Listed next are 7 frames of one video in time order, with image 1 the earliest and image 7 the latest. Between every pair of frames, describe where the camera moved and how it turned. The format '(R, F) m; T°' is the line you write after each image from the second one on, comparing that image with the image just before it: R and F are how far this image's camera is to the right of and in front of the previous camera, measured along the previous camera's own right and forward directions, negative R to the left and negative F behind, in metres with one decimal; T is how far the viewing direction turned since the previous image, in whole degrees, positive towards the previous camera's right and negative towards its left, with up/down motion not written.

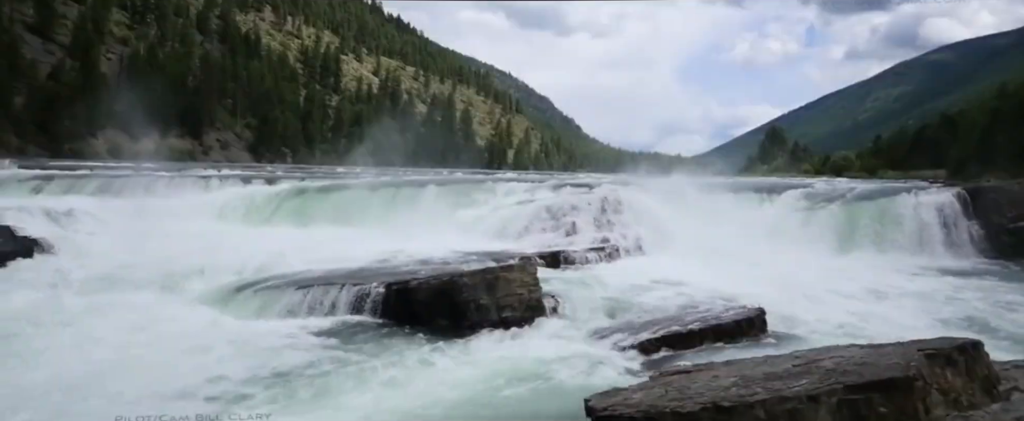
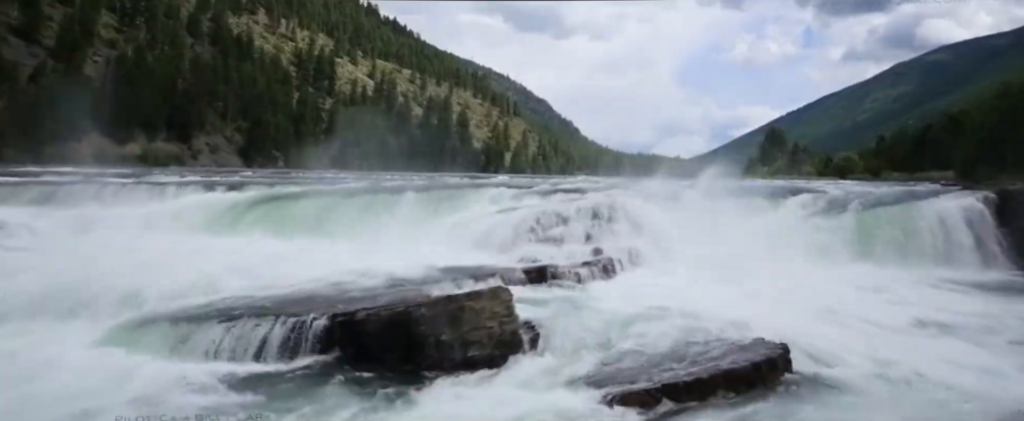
(+0.4, +1.6) m; 0°
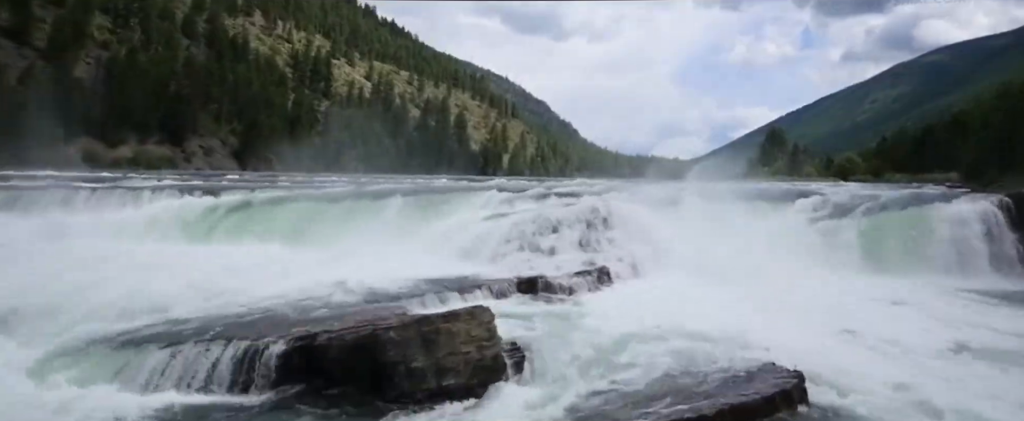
(+0.2, +0.9) m; 0°
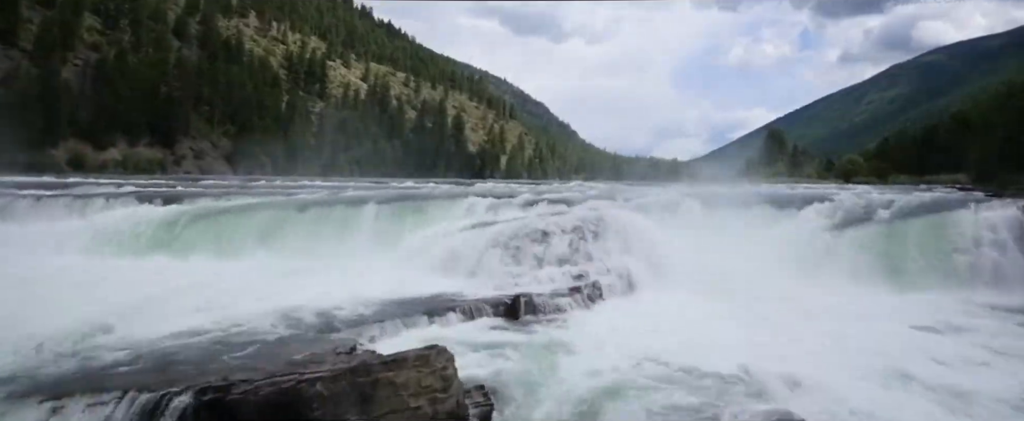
(+0.4, +1.4) m; 0°
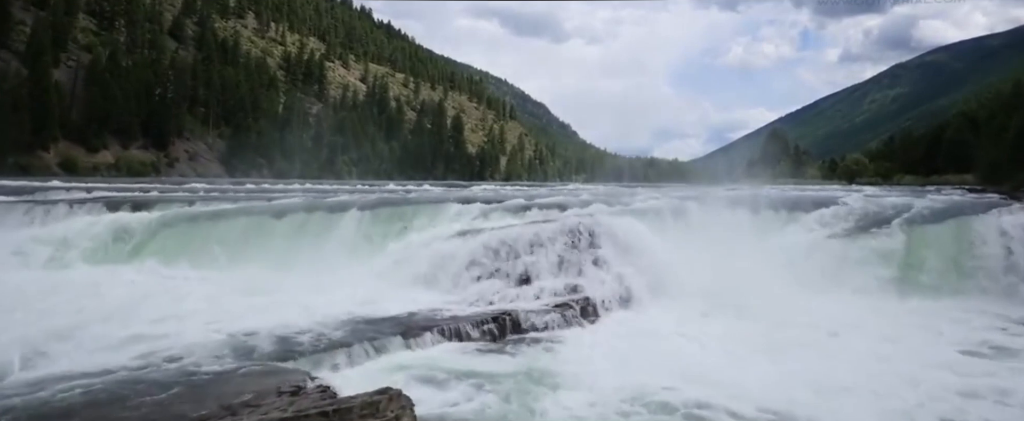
(+0.3, +1.0) m; 0°
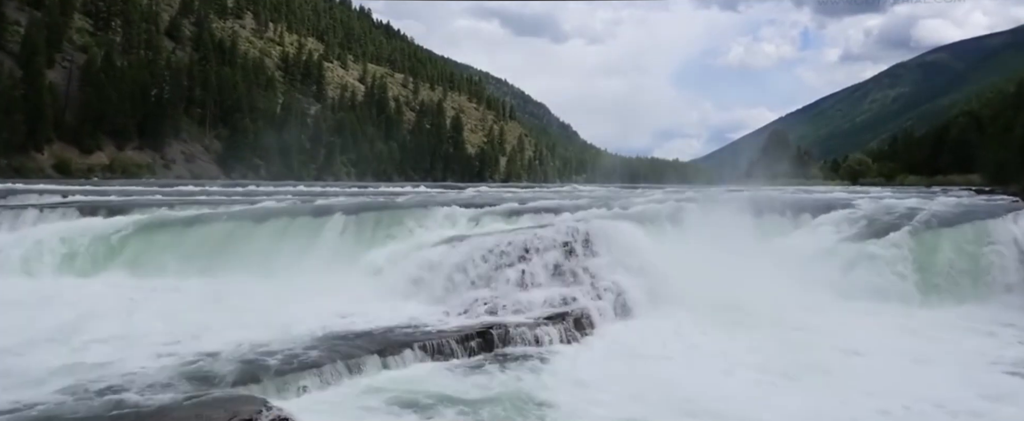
(+0.2, +0.7) m; 0°
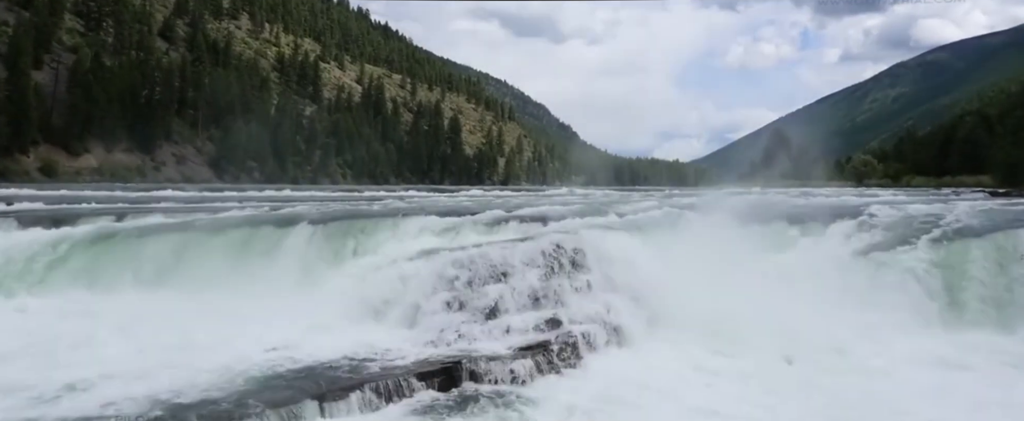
(+0.4, +1.4) m; 0°
